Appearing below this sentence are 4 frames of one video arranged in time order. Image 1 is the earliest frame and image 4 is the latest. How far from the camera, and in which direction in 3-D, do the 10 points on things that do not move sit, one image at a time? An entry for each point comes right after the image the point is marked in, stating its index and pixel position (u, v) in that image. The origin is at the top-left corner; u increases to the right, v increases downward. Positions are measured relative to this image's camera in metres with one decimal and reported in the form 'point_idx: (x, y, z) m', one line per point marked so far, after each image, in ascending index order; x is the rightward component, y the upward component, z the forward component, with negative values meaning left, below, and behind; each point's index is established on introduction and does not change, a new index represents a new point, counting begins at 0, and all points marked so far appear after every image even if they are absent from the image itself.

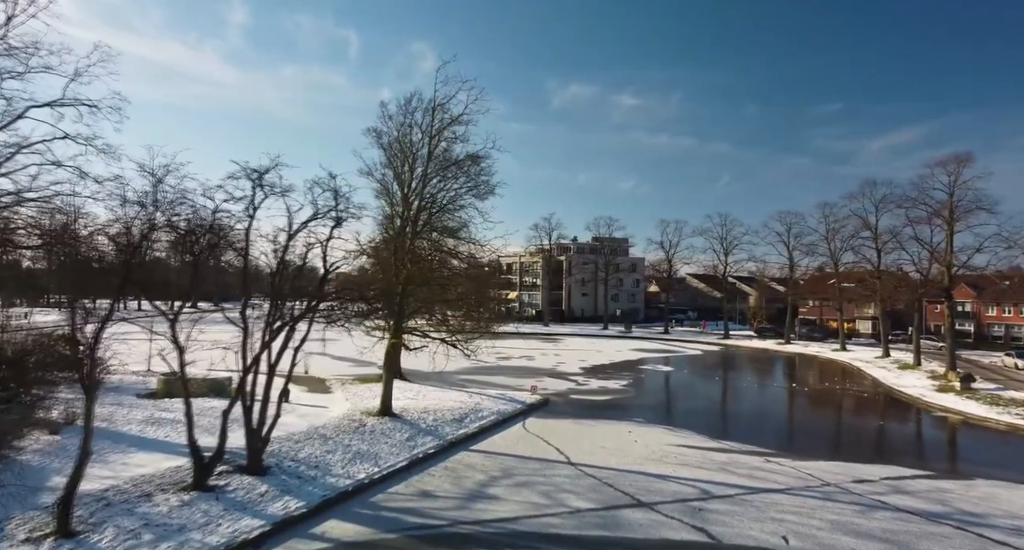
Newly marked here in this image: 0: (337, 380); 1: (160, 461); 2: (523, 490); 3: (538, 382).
0: (-5.2, -3.1, +16.1) m
1: (-5.2, -2.8, +8.1) m
2: (+0.2, -3.3, +8.5) m
3: (+0.9, -3.7, +18.8) m
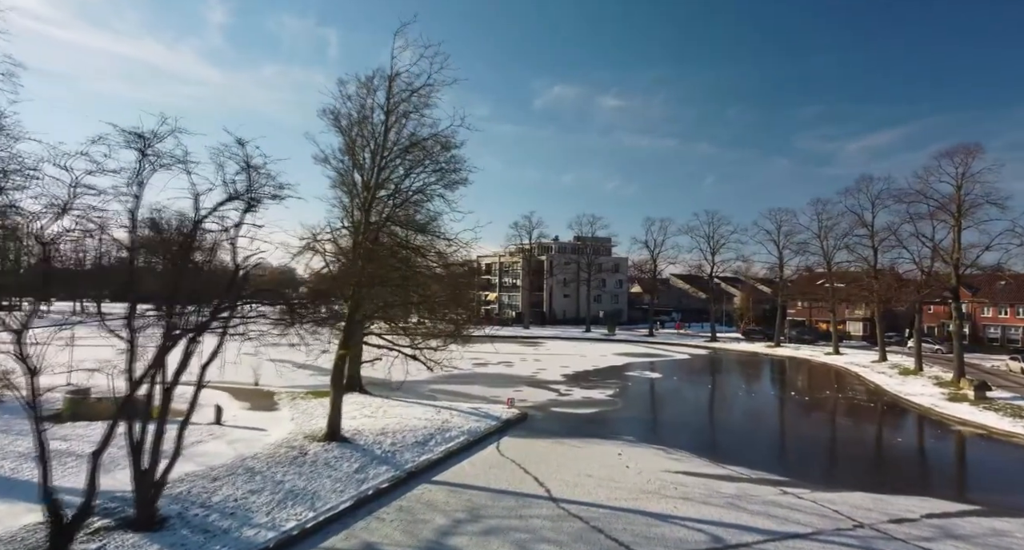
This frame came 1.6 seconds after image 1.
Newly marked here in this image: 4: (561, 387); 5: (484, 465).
0: (-5.8, -3.1, +14.3) m
1: (-5.6, -2.7, +6.2) m
2: (-0.2, -3.3, +6.8) m
3: (+0.2, -3.7, +17.1) m
4: (+1.7, -3.8, +18.5) m
5: (-0.5, -3.5, +10.0) m
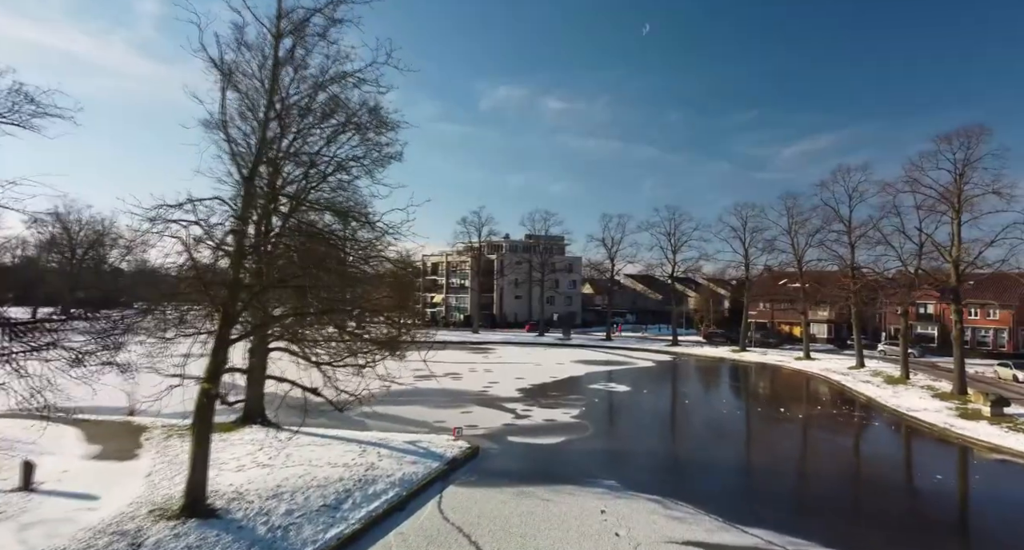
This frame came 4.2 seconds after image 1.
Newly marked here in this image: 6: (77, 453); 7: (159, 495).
0: (-6.9, -3.0, +10.9) m
1: (-5.9, -2.7, +2.9) m
2: (-0.6, -3.3, +4.0) m
3: (-1.2, -3.7, +14.2) m
4: (+0.2, -3.8, +15.8) m
5: (-1.2, -3.4, +7.1) m
6: (-7.3, -3.0, +9.2) m
7: (-4.6, -2.9, +7.2) m
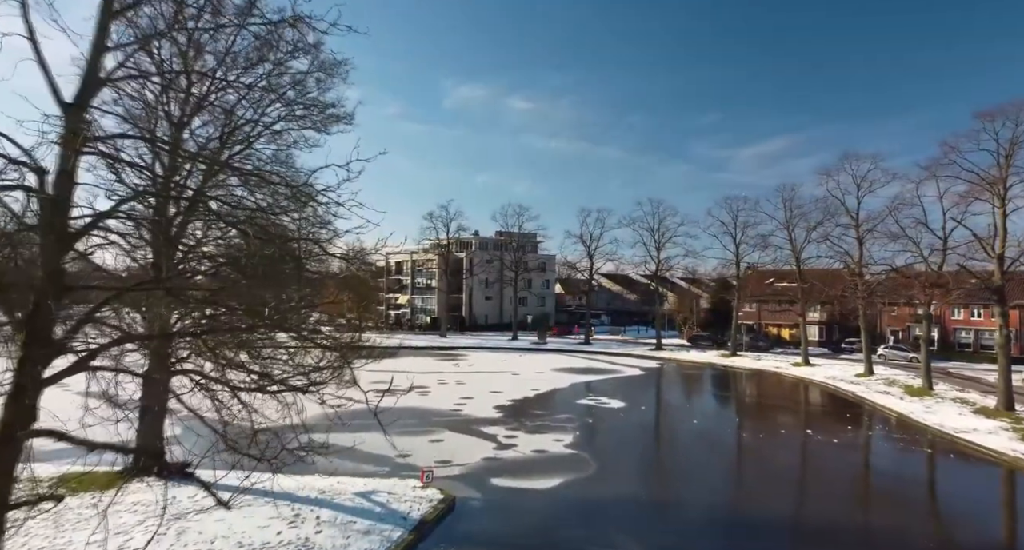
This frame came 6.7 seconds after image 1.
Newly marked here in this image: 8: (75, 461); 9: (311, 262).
0: (-7.1, -3.0, +7.9) m
1: (-5.6, -2.7, -0.1) m
2: (-0.4, -3.2, +1.4) m
3: (-1.6, -3.6, +11.6) m
4: (-0.3, -3.7, +13.2) m
5: (-1.2, -3.4, +4.5) m
6: (-7.4, -3.0, +6.2) m
7: (-4.6, -2.8, +4.3) m
8: (-7.5, -3.2, +9.4) m
9: (-2.6, +0.2, +6.4) m
